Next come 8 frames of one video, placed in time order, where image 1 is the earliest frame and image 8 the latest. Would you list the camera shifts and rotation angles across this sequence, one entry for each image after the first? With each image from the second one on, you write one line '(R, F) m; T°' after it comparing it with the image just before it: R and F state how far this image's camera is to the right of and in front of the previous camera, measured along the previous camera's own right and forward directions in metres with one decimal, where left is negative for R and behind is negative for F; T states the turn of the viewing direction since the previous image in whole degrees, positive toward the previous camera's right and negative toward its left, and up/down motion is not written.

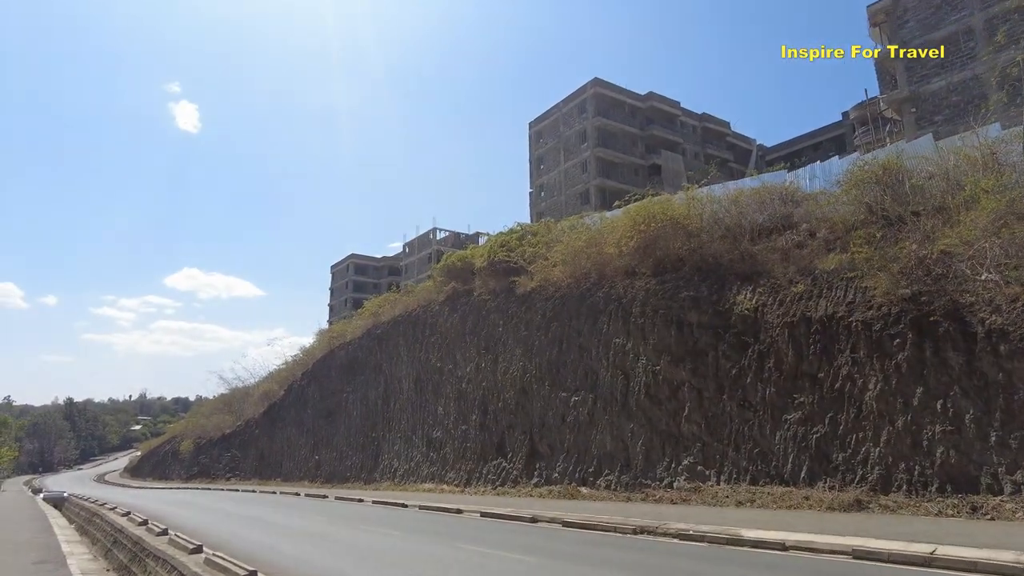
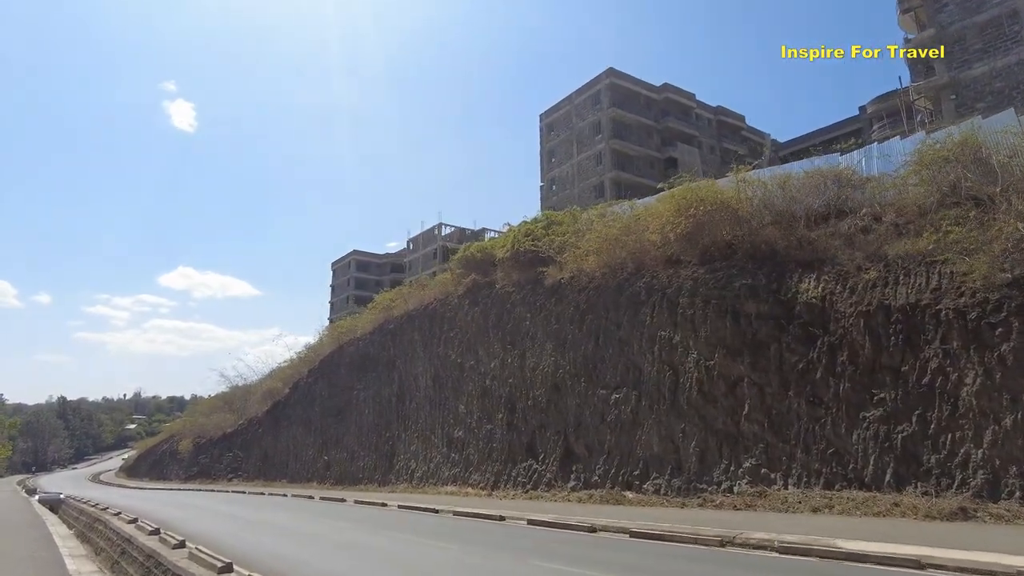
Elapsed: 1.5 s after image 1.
(-1.2, +1.5) m; 0°
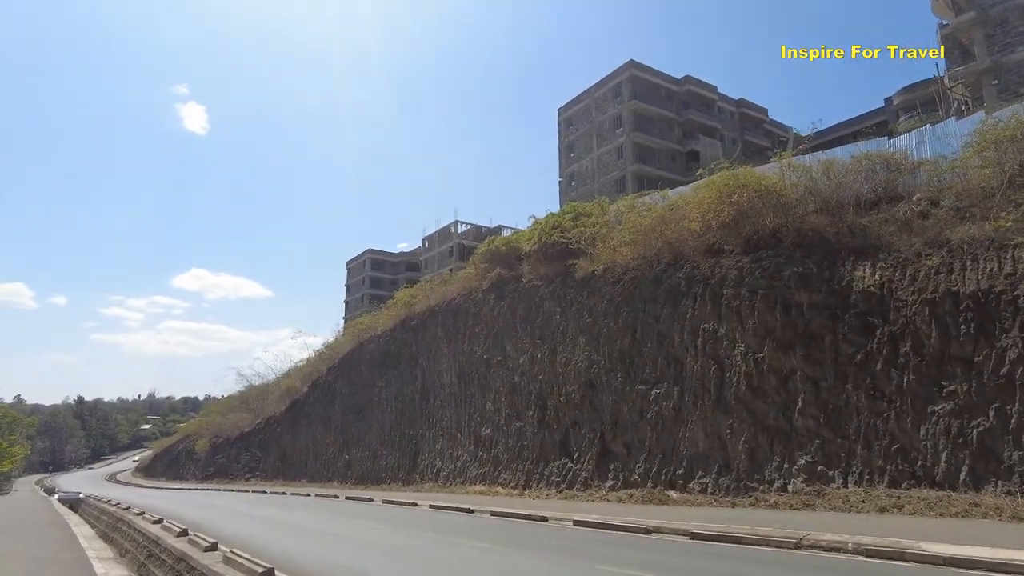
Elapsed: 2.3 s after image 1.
(-0.7, +0.8) m; -1°
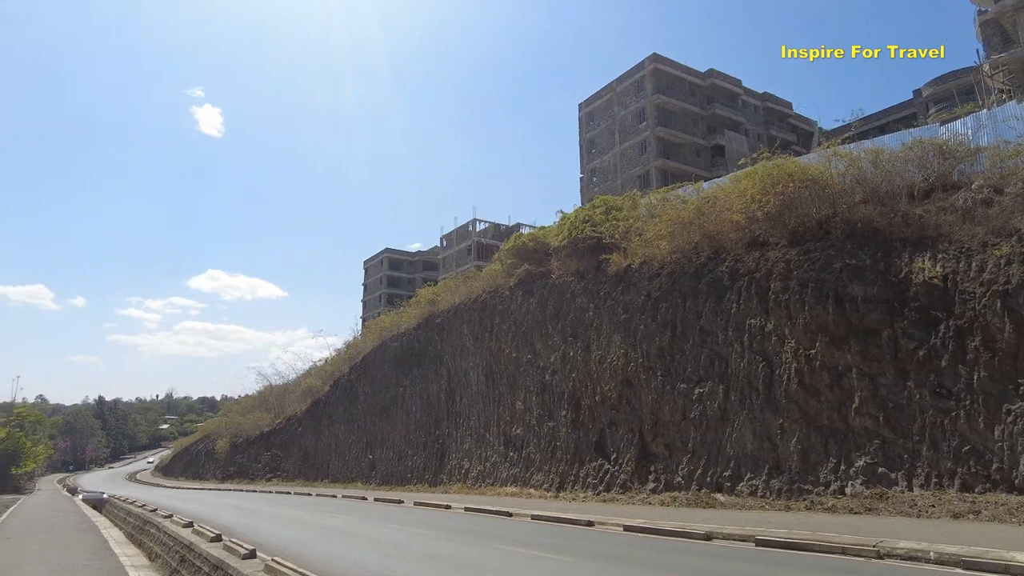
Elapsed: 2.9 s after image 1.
(-0.6, +0.6) m; -1°
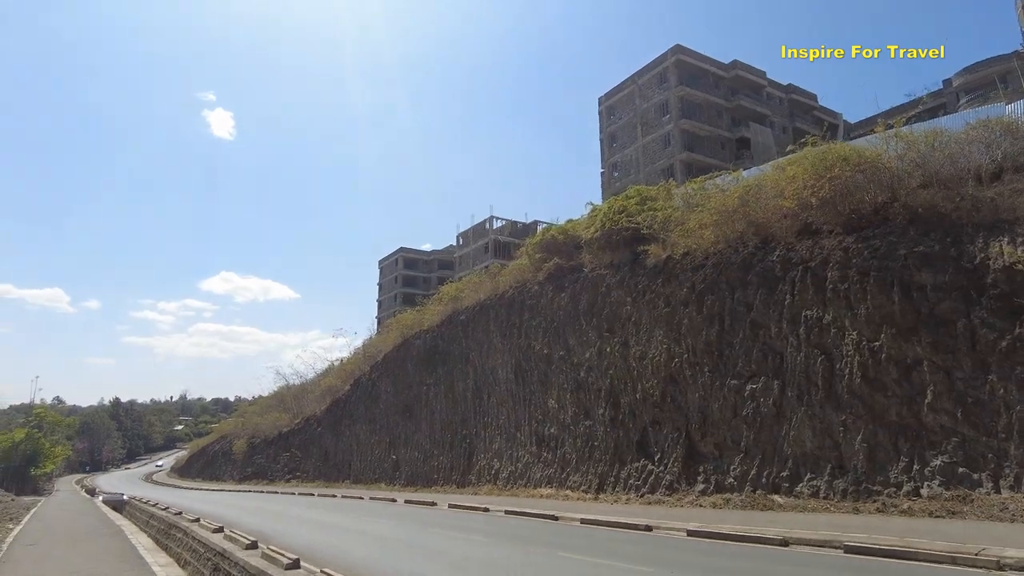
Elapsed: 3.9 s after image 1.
(-0.8, +0.9) m; -1°
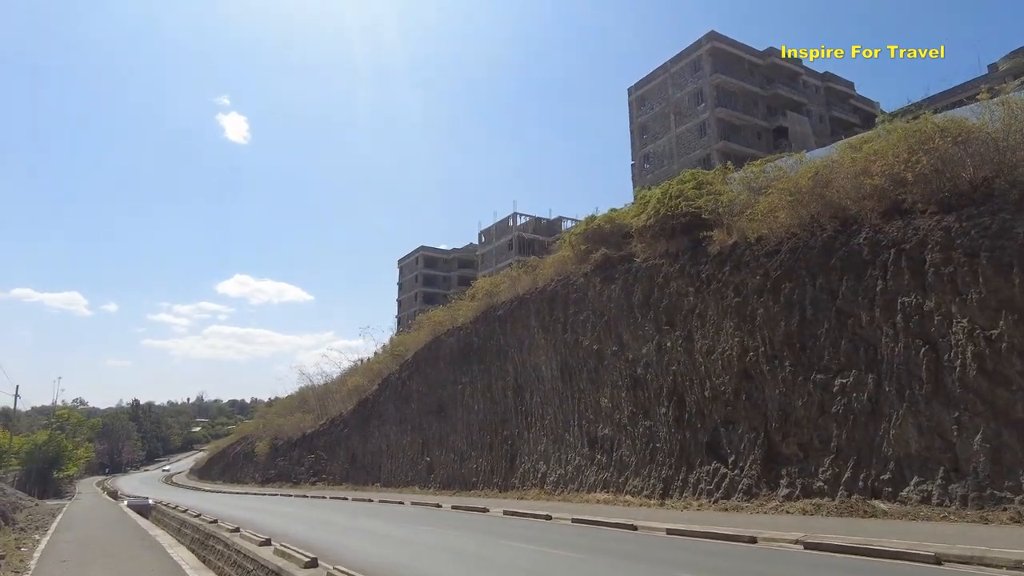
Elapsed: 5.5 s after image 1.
(-1.2, +1.5) m; -1°
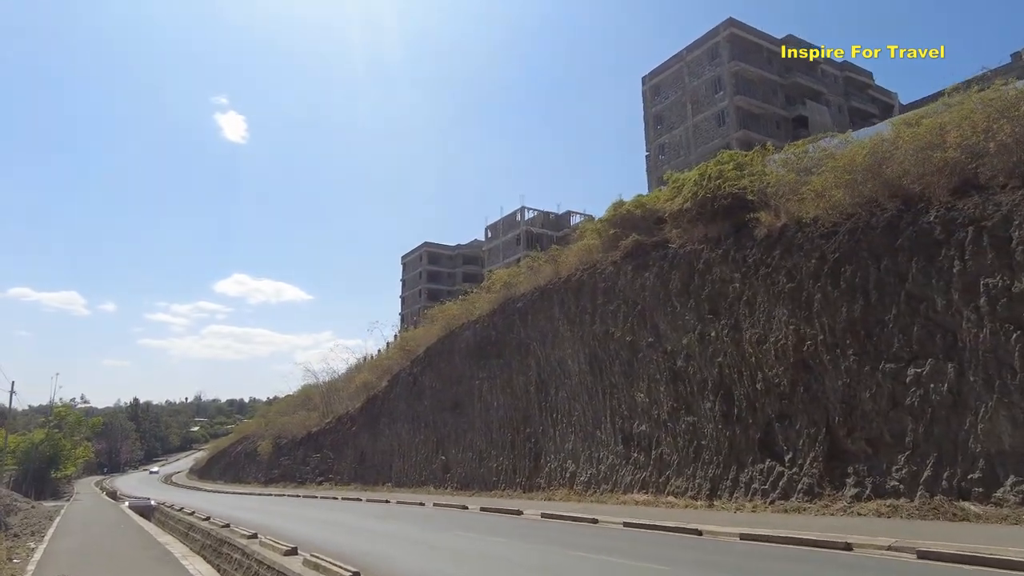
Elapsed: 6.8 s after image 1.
(-1.0, +1.4) m; 0°
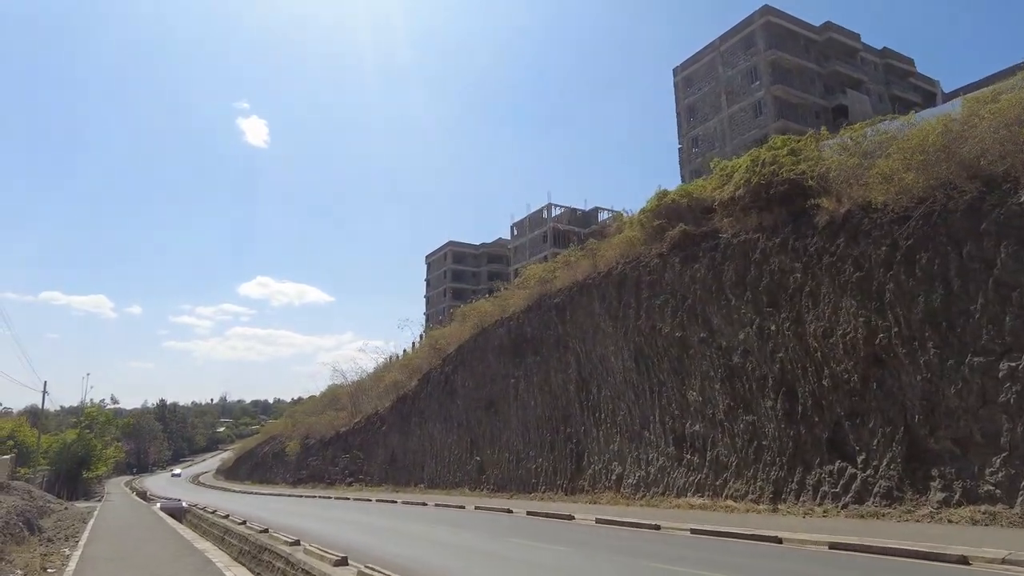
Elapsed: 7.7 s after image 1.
(-0.7, +0.9) m; -2°
